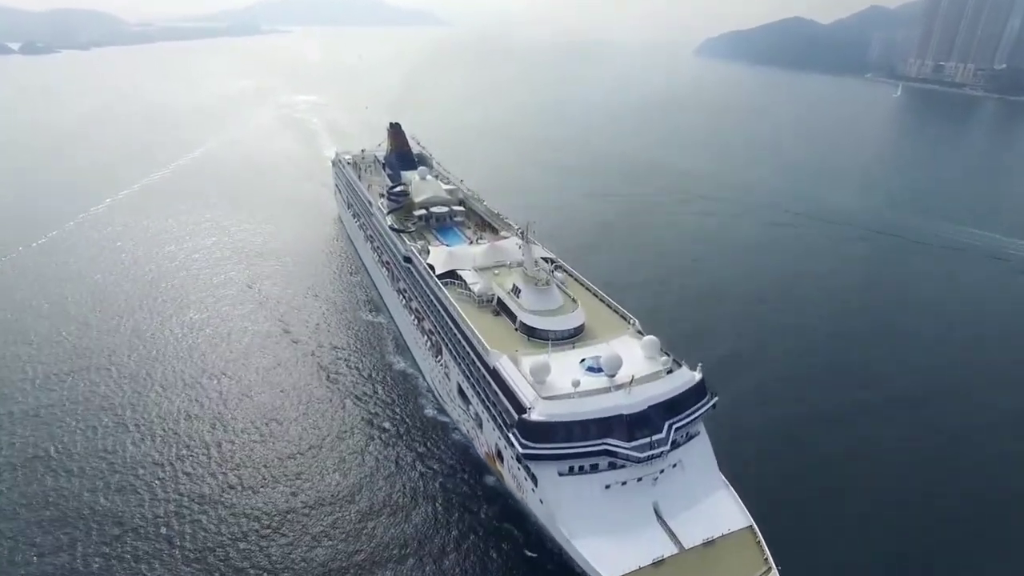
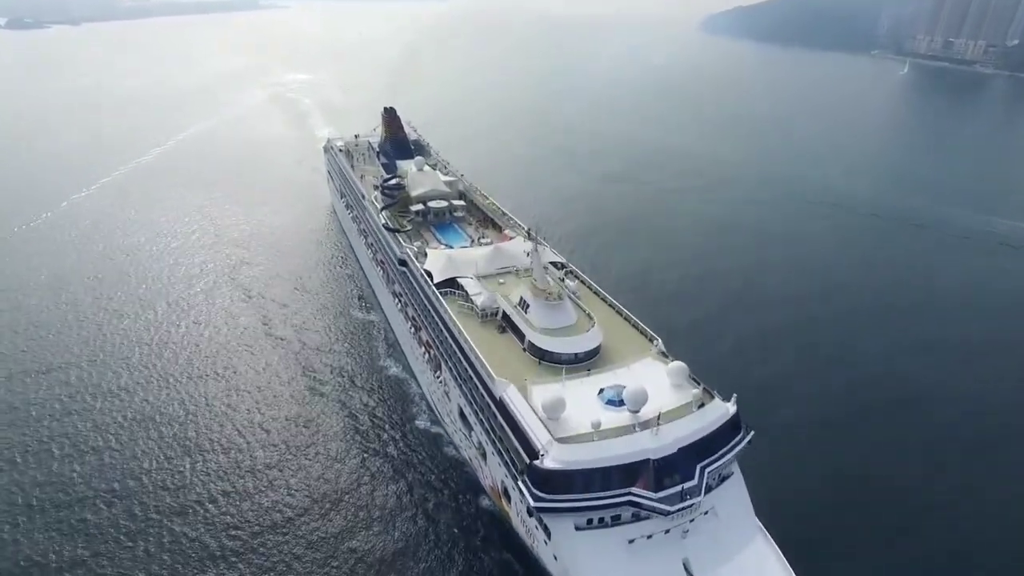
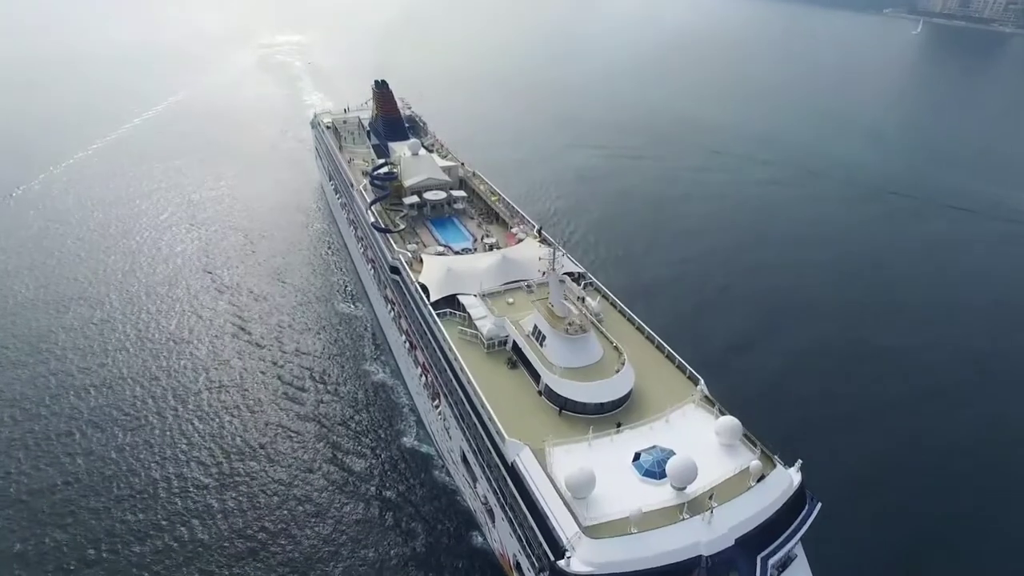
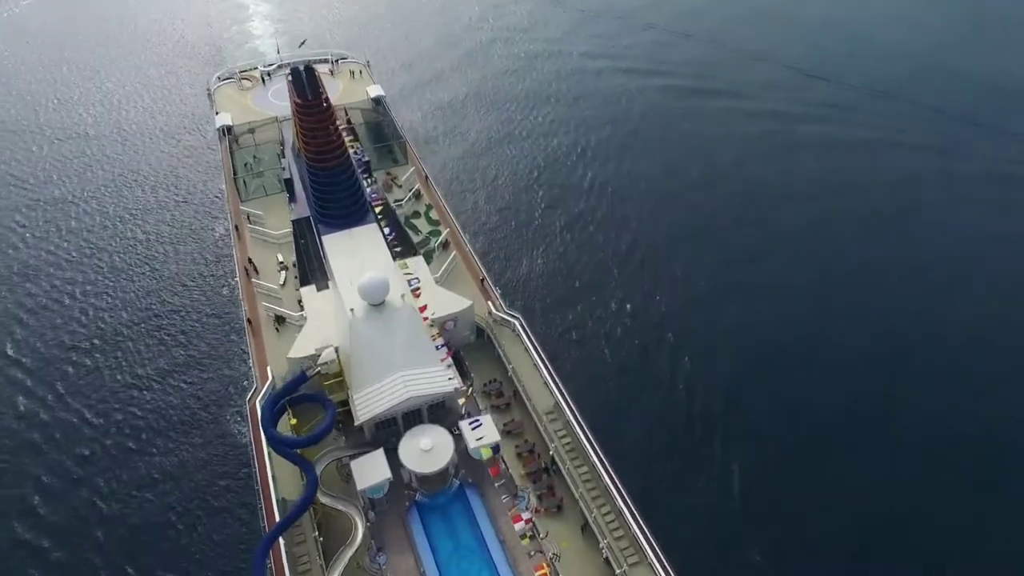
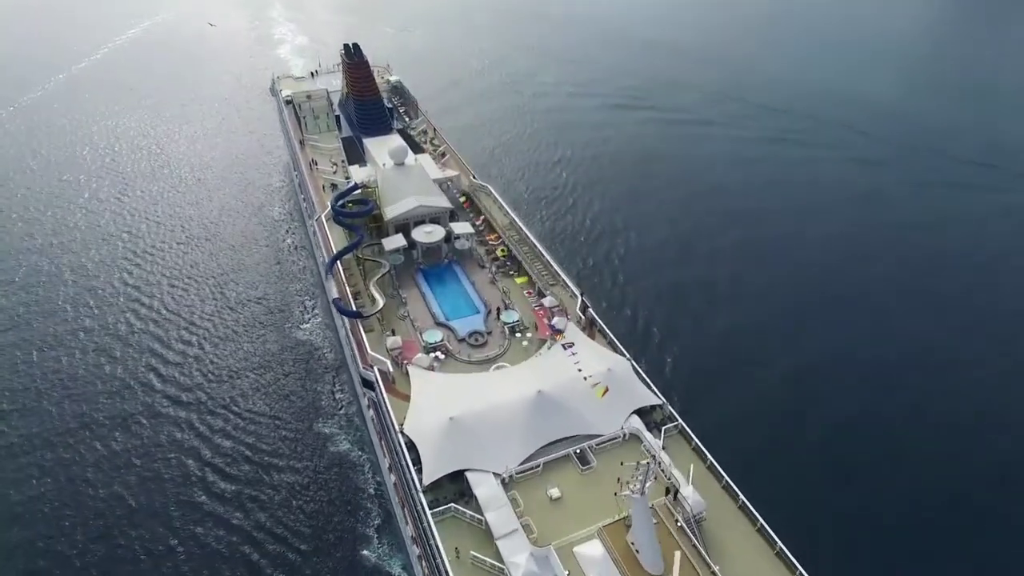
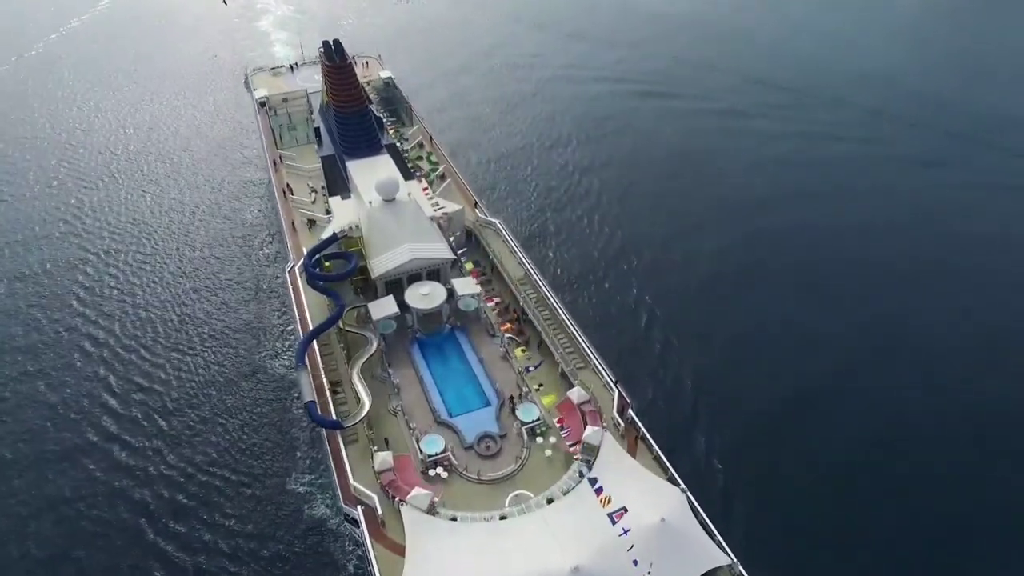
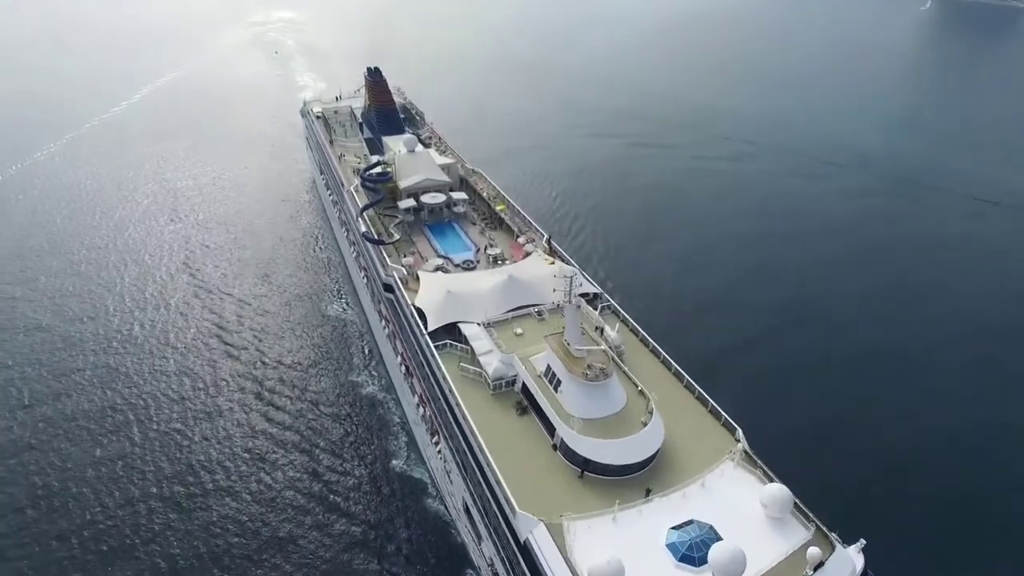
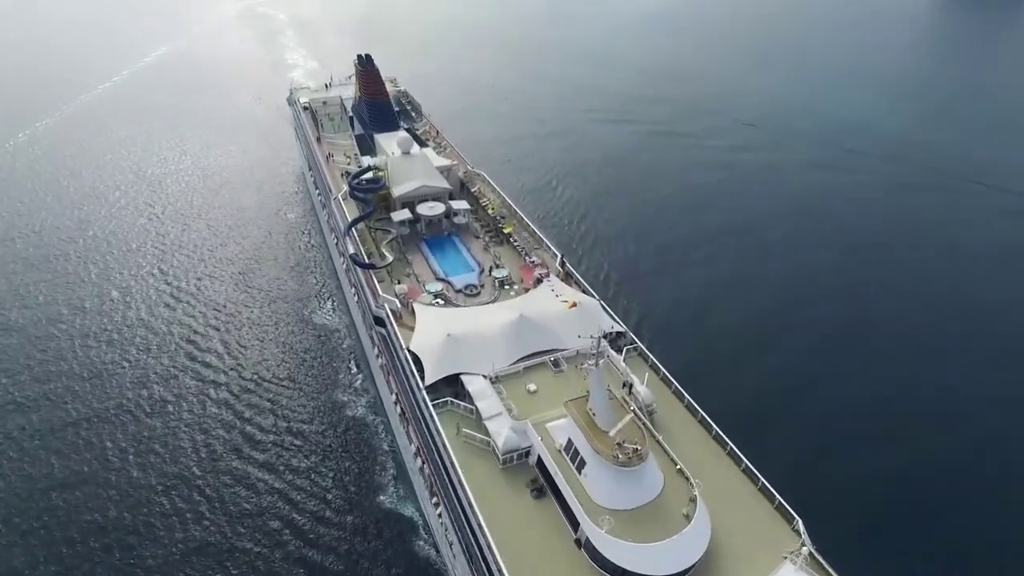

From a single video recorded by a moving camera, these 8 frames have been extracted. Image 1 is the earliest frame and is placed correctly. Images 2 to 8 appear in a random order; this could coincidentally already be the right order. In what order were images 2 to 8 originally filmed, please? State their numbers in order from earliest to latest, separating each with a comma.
2, 3, 7, 8, 5, 6, 4
